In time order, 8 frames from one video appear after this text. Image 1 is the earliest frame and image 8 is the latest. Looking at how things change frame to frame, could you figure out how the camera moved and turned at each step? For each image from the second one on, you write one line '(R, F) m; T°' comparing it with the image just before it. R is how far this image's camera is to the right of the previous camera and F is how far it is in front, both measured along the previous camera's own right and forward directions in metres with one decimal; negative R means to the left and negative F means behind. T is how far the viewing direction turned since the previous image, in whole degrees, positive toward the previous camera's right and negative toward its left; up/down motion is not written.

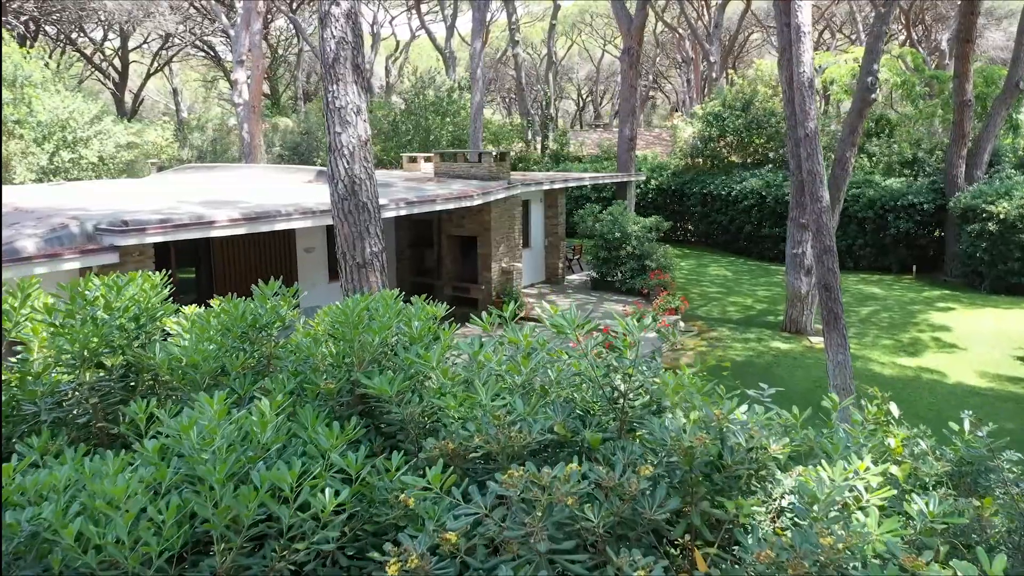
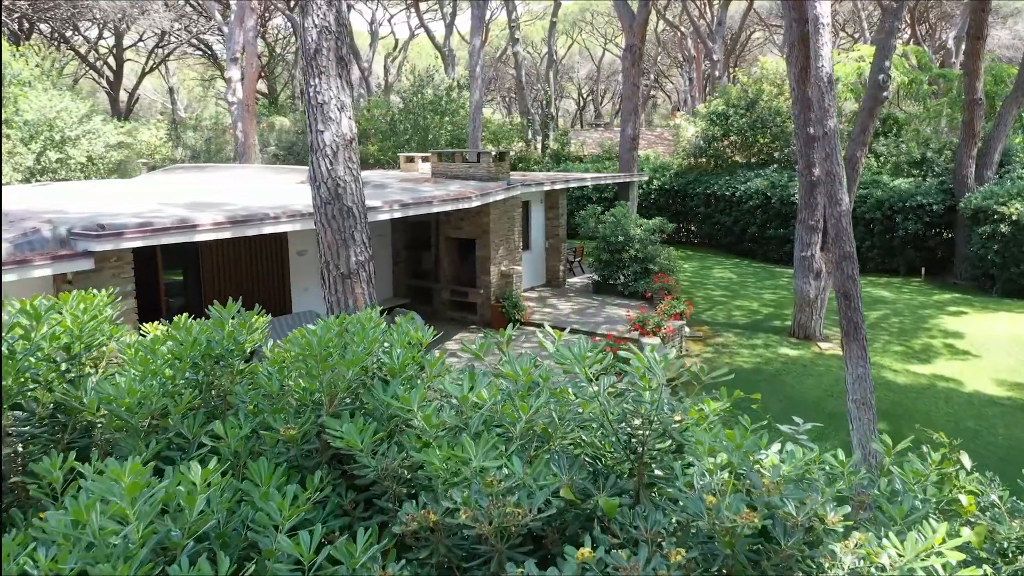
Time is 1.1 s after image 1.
(0.0, +0.4) m; 0°
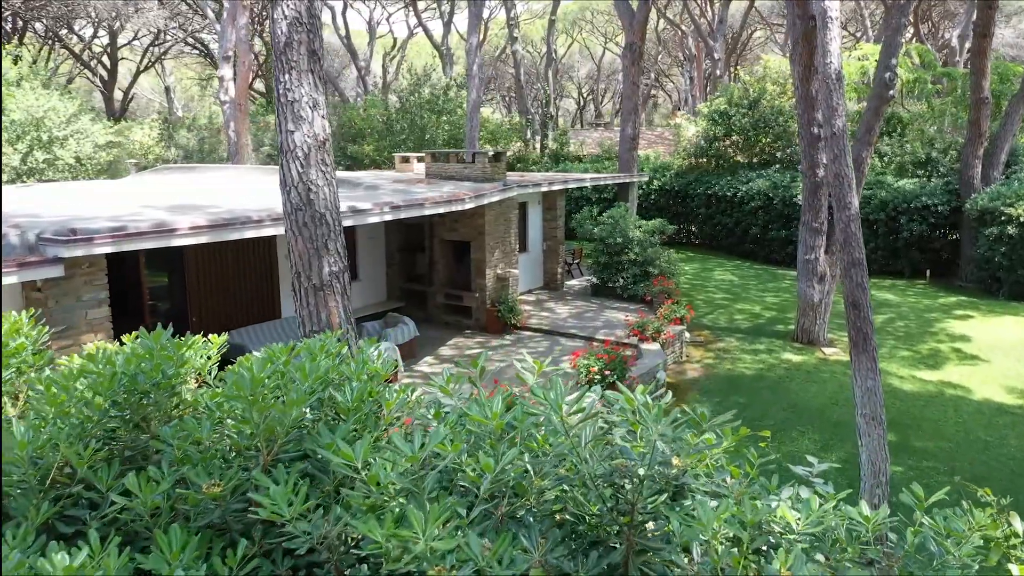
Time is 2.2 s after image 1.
(+0.1, +0.4) m; 0°
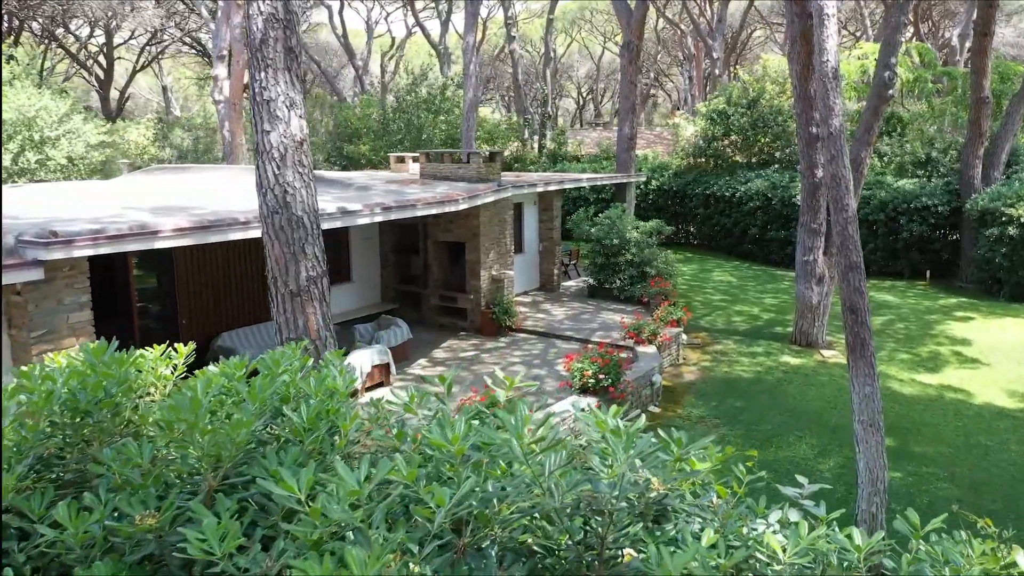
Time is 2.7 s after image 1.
(+0.1, +0.2) m; 0°
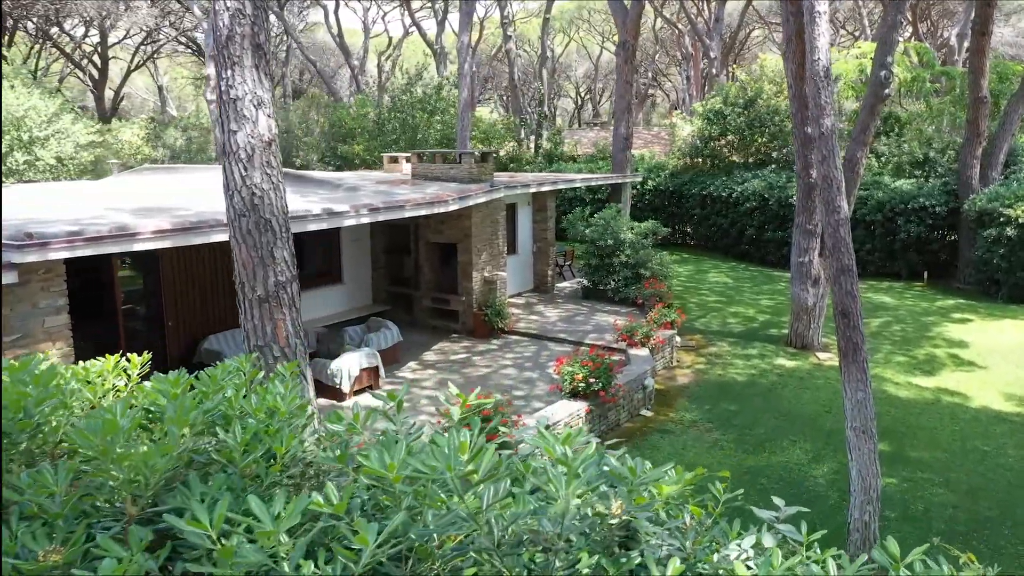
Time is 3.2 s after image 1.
(+0.1, +0.1) m; 0°
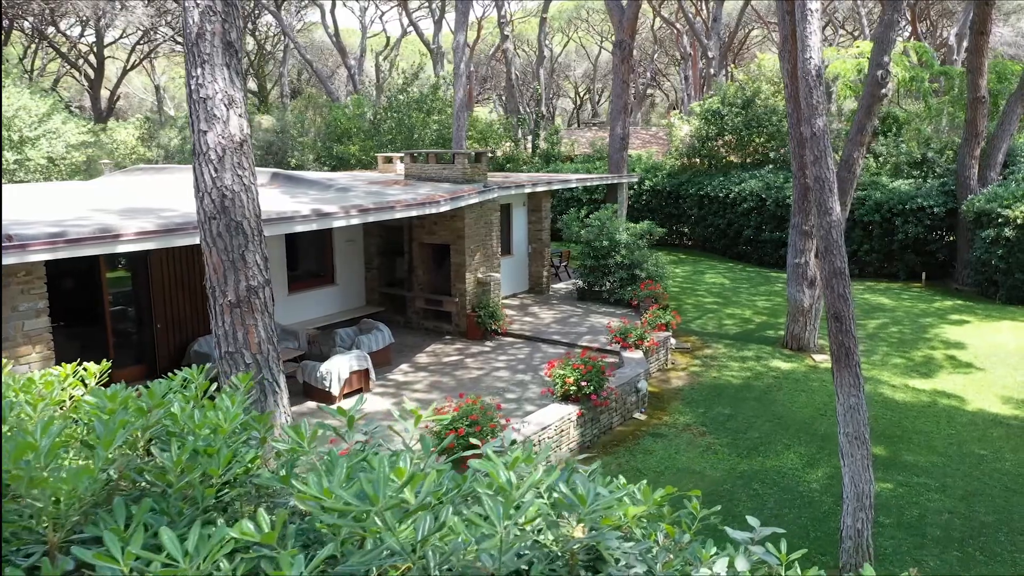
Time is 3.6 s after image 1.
(+0.1, +0.1) m; 0°
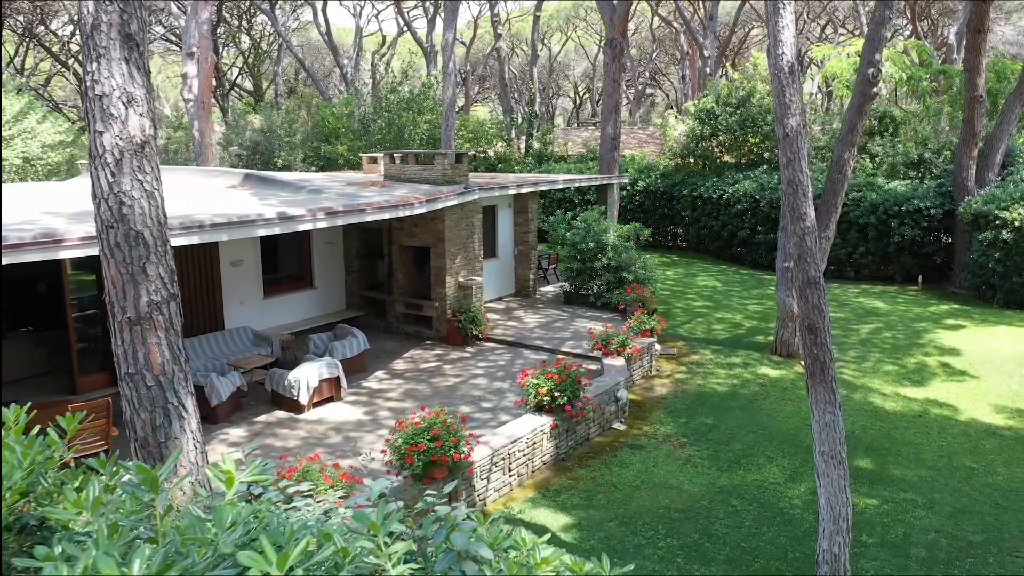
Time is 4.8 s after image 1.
(+0.4, +0.3) m; 0°
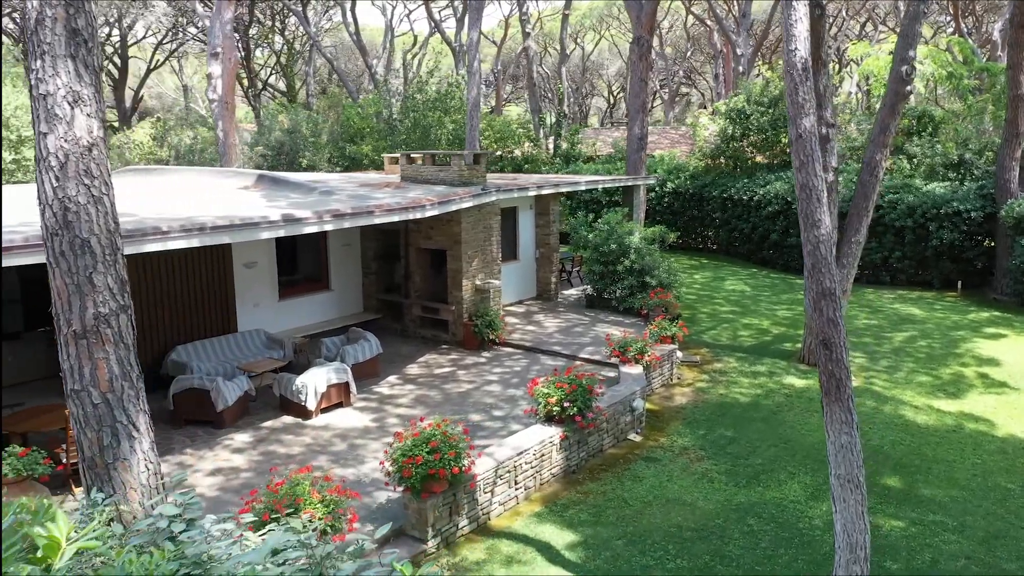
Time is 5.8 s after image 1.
(+0.3, +0.3) m; -3°
